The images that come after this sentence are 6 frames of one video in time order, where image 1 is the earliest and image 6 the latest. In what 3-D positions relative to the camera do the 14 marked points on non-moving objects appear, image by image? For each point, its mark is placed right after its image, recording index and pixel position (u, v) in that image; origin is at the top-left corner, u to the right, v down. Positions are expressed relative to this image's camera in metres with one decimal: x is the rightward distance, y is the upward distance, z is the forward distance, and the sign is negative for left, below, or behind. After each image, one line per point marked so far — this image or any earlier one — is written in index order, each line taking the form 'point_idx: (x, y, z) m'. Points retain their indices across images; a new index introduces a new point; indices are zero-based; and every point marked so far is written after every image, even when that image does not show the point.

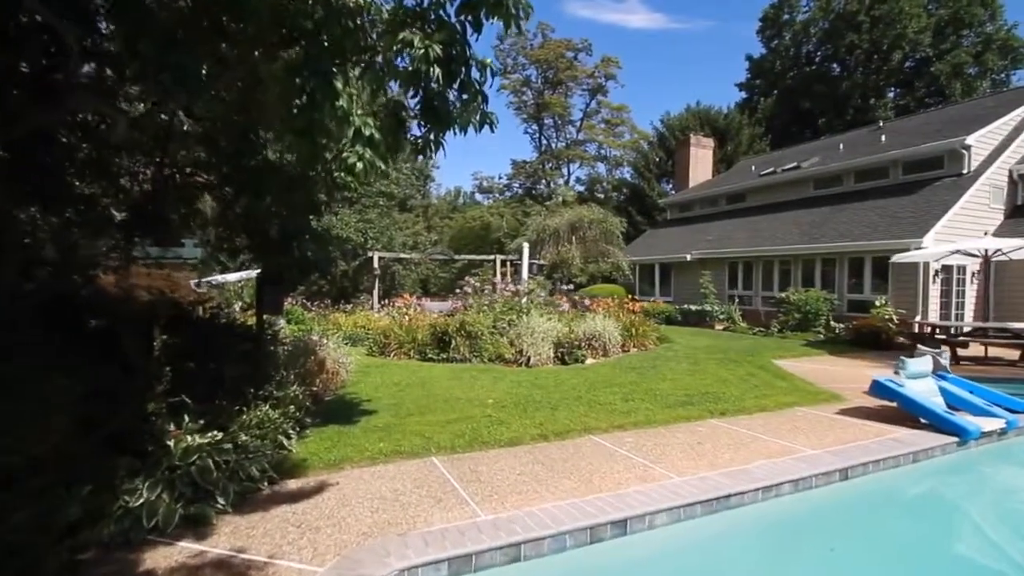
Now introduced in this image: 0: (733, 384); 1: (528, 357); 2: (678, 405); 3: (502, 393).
0: (+4.2, -1.8, +9.0) m
1: (+0.4, -1.5, +10.6) m
2: (+2.6, -1.8, +7.4) m
3: (-0.2, -1.7, +8.0) m
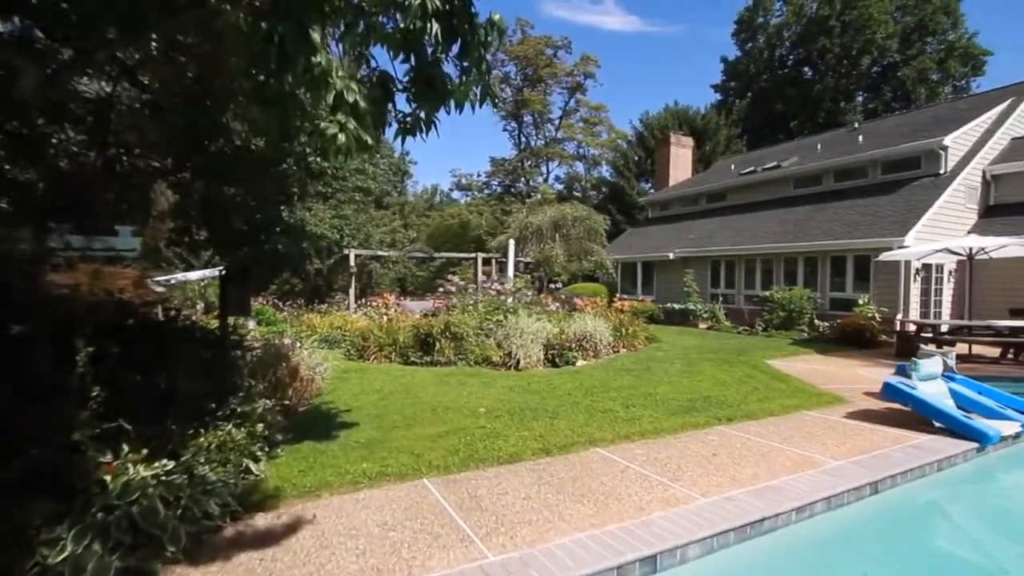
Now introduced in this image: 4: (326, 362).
0: (+4.0, -1.8, +8.6) m
1: (+0.1, -1.5, +10.1) m
2: (+2.5, -1.8, +7.0) m
3: (-0.3, -1.7, +7.4) m
4: (-3.5, -1.4, +9.1) m
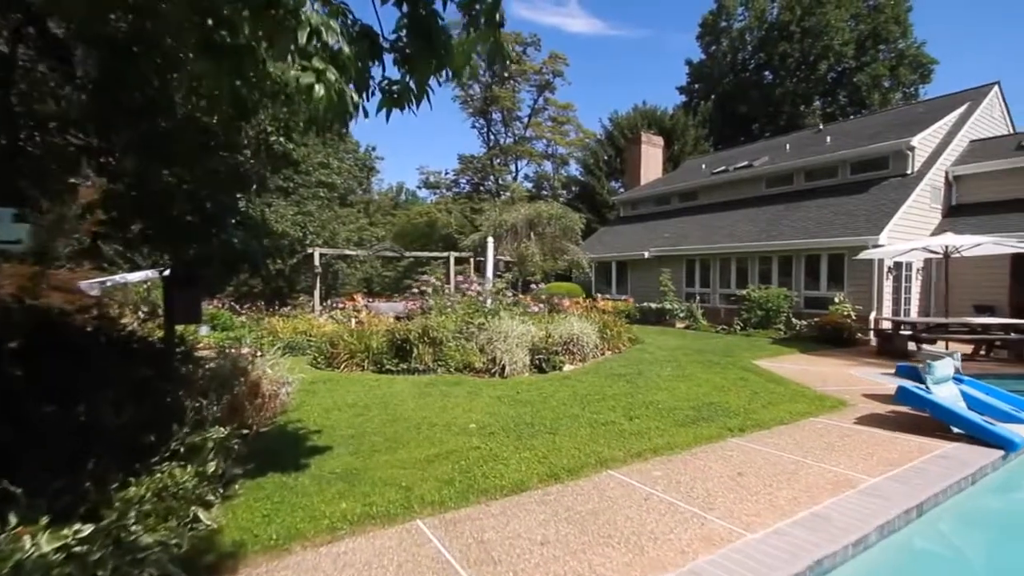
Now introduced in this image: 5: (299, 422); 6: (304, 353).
0: (+3.8, -1.8, +8.2) m
1: (-0.2, -1.5, +9.4) m
2: (+2.4, -1.8, +6.5) m
3: (-0.4, -1.7, +6.7) m
4: (-3.7, -1.5, +8.1) m
5: (-2.8, -1.8, +6.3) m
6: (-4.9, -1.5, +11.3) m
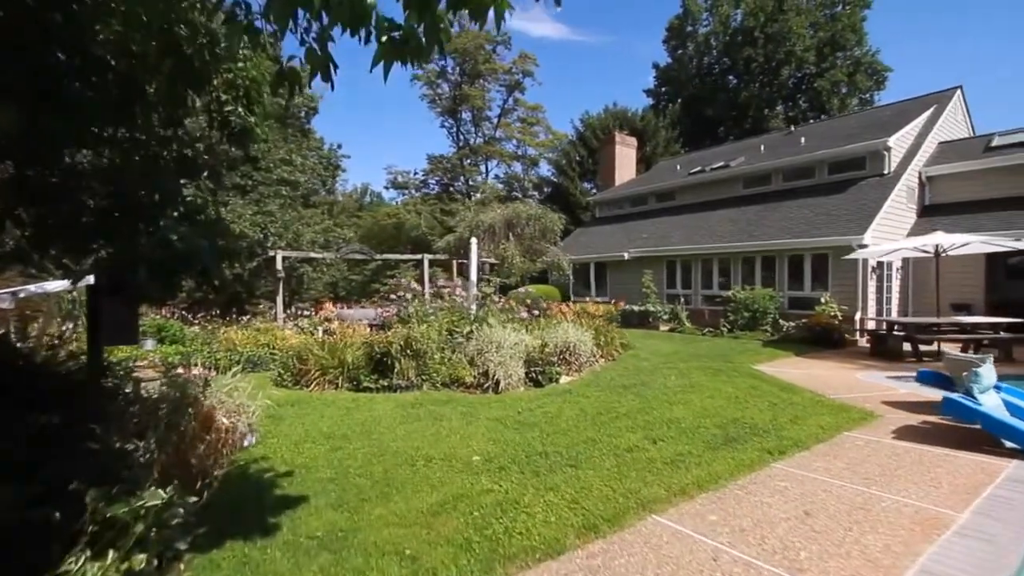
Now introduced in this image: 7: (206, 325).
0: (+3.7, -1.8, +7.6) m
1: (-0.3, -1.6, +8.4) m
2: (+2.5, -1.8, +5.7) m
3: (-0.3, -1.8, +5.7) m
4: (-3.8, -1.6, +6.9) m
5: (-2.7, -1.9, +5.2) m
6: (-5.1, -1.7, +10.0) m
7: (-9.0, -1.1, +14.2) m
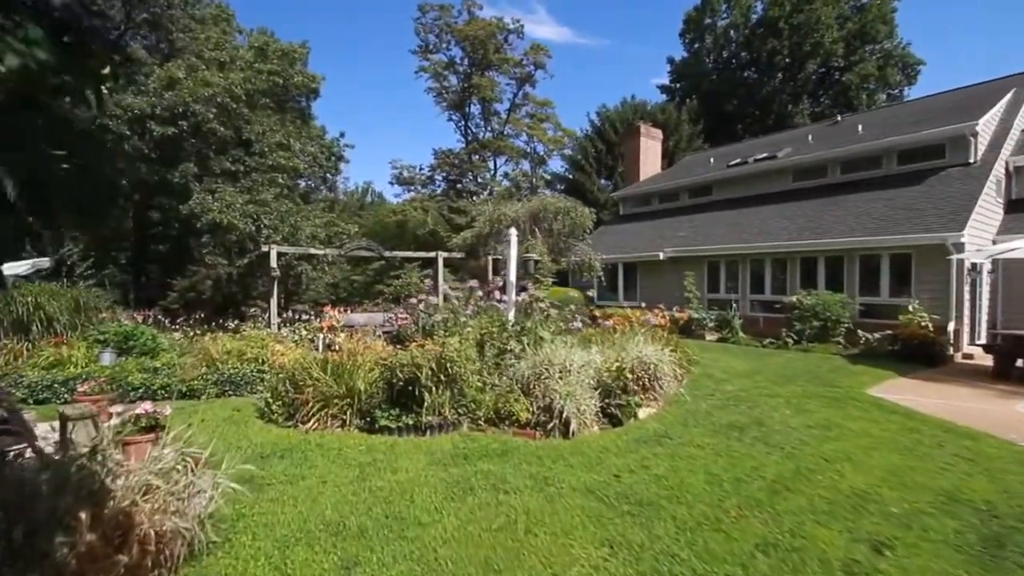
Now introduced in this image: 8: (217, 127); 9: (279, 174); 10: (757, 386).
0: (+4.7, -1.9, +5.3) m
1: (+0.6, -1.6, +6.1) m
2: (+3.4, -1.9, +3.4) m
3: (+0.6, -1.9, +3.4) m
4: (-2.8, -1.6, +4.6) m
5: (-1.8, -1.9, +2.9) m
6: (-4.2, -1.7, +7.7) m
7: (-8.1, -1.1, +11.9) m
8: (-9.7, +5.3, +15.7) m
9: (-8.8, +4.3, +18.2) m
10: (+4.6, -1.8, +9.0) m
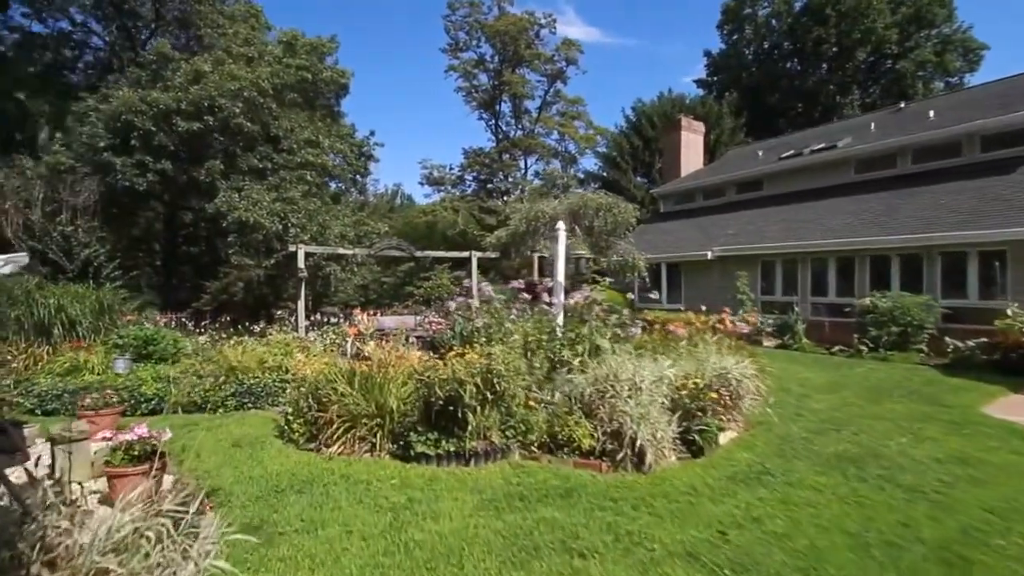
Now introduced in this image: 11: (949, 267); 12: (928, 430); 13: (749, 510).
0: (+5.3, -1.9, +4.0) m
1: (+1.3, -1.7, +5.1) m
2: (+3.9, -1.9, +2.2) m
3: (+1.1, -1.9, +2.4) m
4: (-2.3, -1.6, +3.7) m
5: (-1.3, -1.9, +2.0) m
6: (-3.4, -1.7, +6.9) m
7: (-7.1, -1.1, +11.3) m
8: (-8.5, +5.2, +15.2) m
9: (-7.5, +4.3, +17.7) m
10: (+5.4, -1.8, +7.7) m
11: (+12.2, +0.6, +13.4) m
12: (+5.4, -1.8, +6.3) m
13: (+1.9, -1.8, +3.9) m
